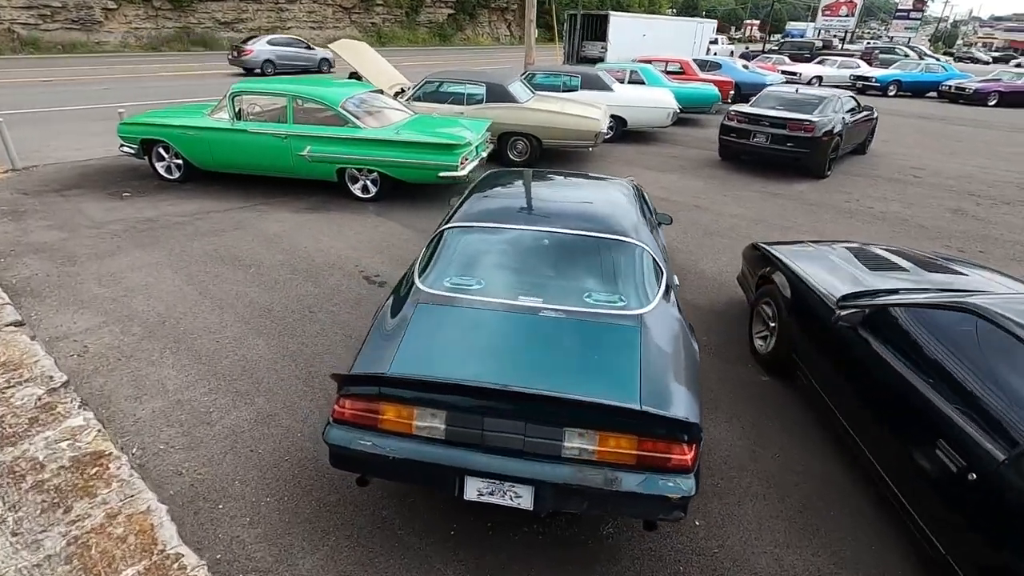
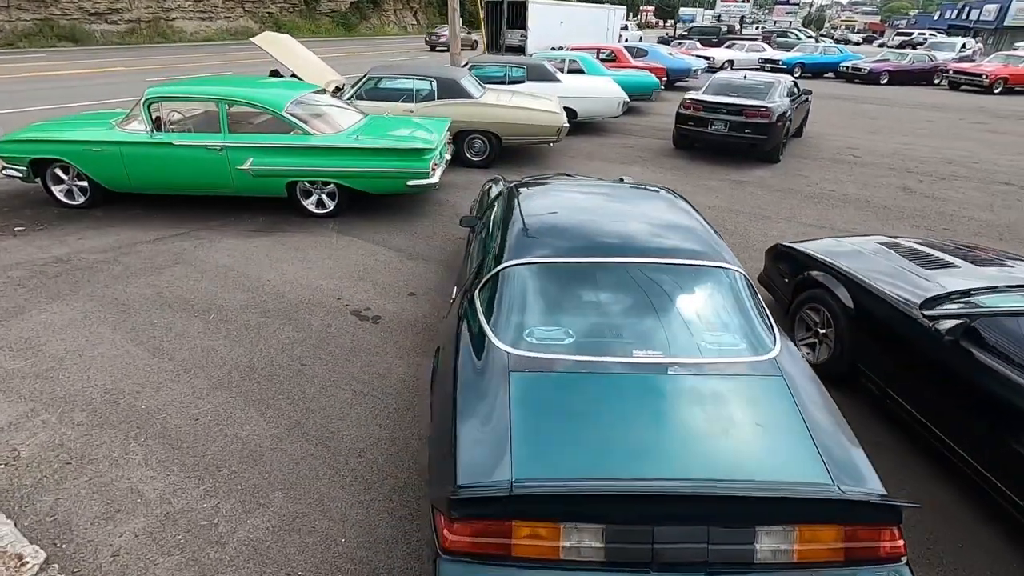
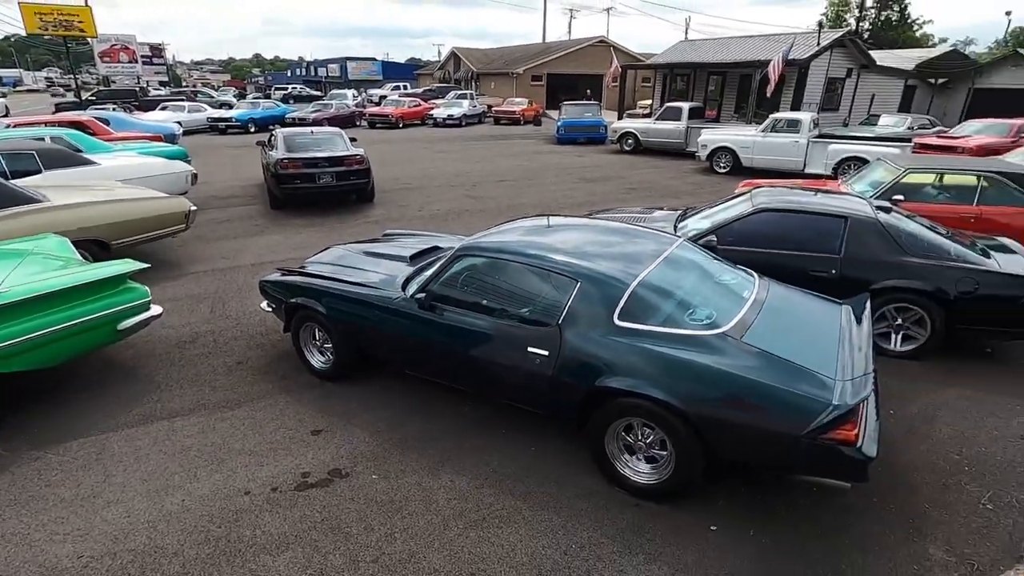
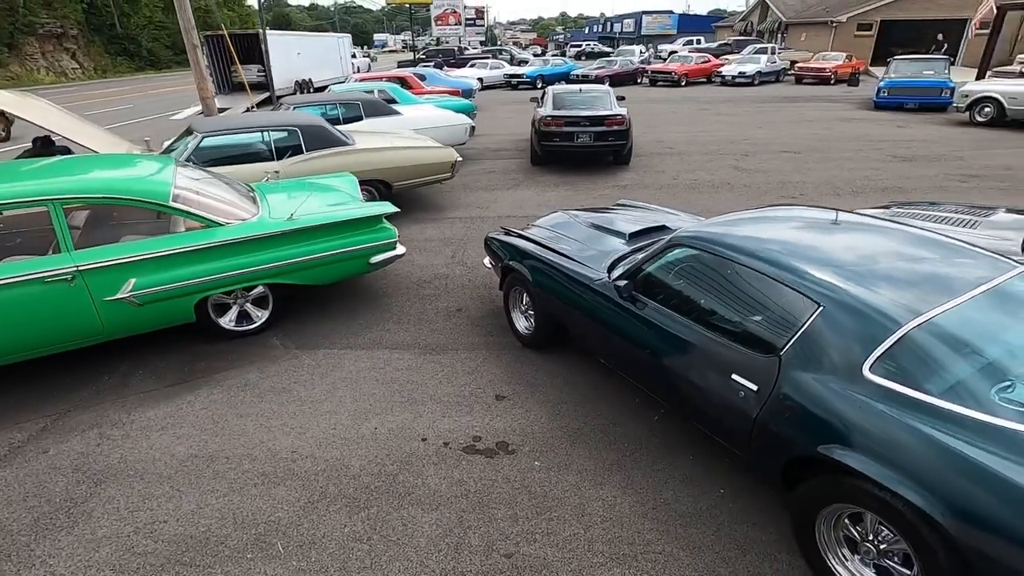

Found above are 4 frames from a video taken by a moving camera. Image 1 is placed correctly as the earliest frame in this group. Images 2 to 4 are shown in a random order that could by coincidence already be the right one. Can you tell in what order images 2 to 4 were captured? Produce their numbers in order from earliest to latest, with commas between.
2, 4, 3
